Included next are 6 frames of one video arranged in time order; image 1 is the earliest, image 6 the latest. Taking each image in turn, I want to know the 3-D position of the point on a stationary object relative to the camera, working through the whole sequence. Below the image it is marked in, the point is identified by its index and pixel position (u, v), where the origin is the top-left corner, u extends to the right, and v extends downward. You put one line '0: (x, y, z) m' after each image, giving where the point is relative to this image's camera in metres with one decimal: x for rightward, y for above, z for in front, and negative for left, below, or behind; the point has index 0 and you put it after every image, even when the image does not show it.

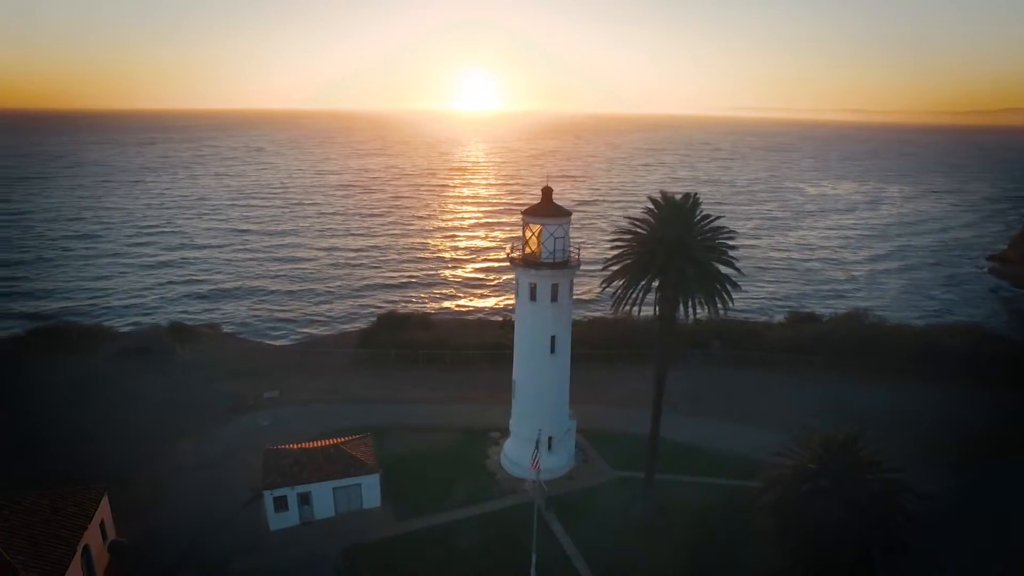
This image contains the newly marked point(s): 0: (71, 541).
0: (-13.5, -7.7, +19.4) m
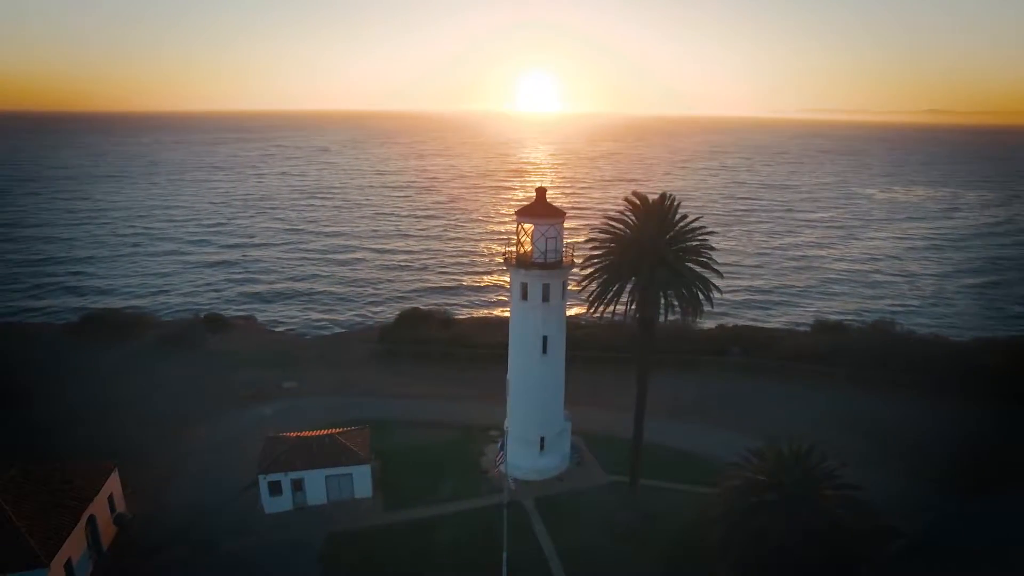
0: (-14.4, -7.3, +20.8) m
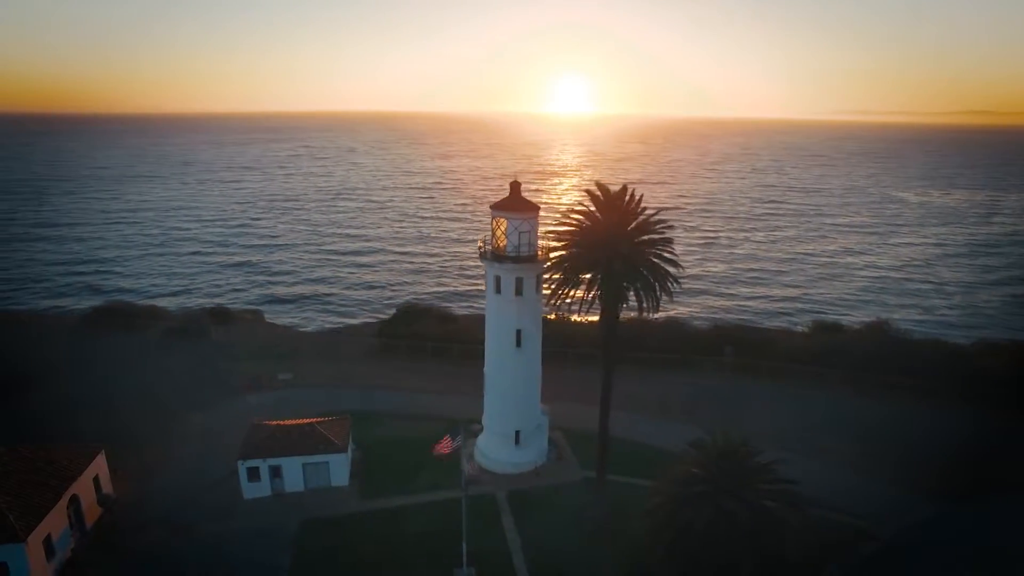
0: (-15.5, -6.9, +21.6) m
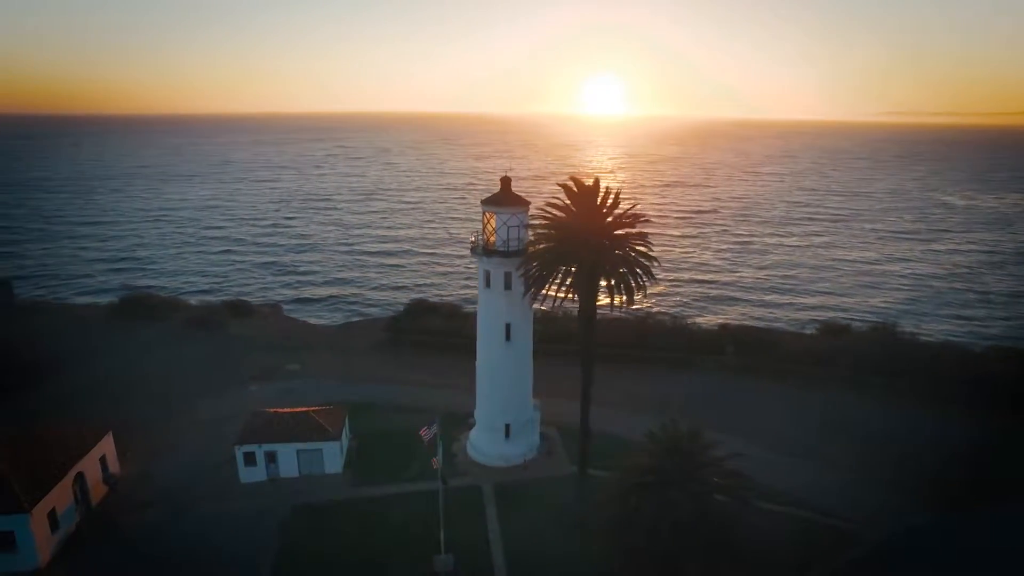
0: (-16.2, -6.4, +22.7) m
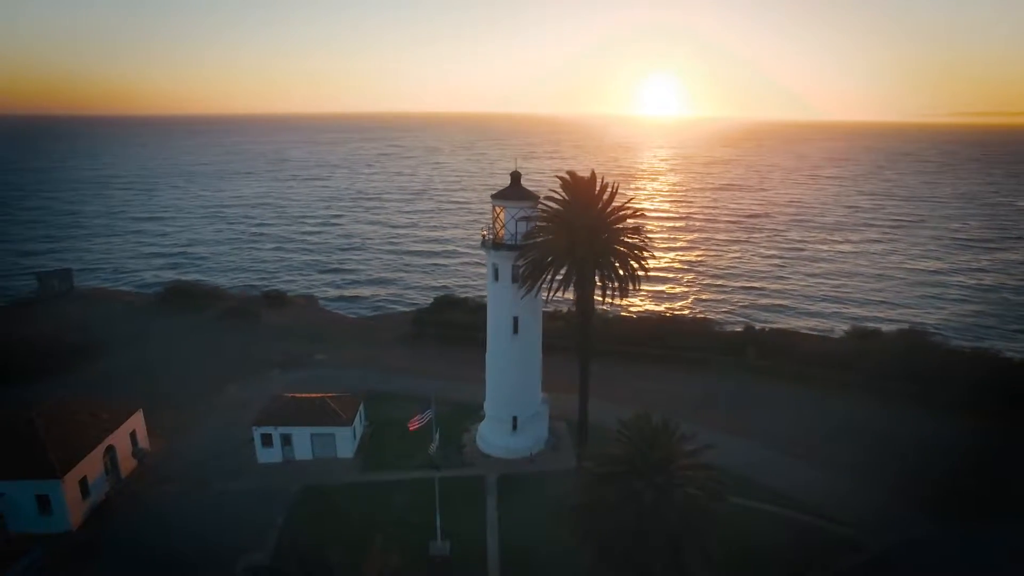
0: (-16.1, -5.8, +24.3) m
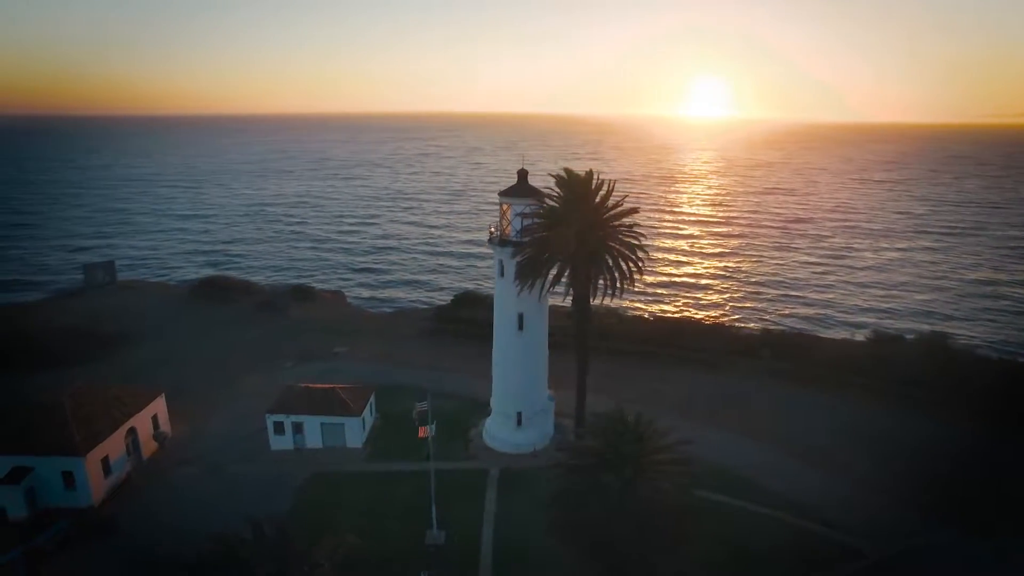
0: (-16.0, -5.4, +25.5) m
